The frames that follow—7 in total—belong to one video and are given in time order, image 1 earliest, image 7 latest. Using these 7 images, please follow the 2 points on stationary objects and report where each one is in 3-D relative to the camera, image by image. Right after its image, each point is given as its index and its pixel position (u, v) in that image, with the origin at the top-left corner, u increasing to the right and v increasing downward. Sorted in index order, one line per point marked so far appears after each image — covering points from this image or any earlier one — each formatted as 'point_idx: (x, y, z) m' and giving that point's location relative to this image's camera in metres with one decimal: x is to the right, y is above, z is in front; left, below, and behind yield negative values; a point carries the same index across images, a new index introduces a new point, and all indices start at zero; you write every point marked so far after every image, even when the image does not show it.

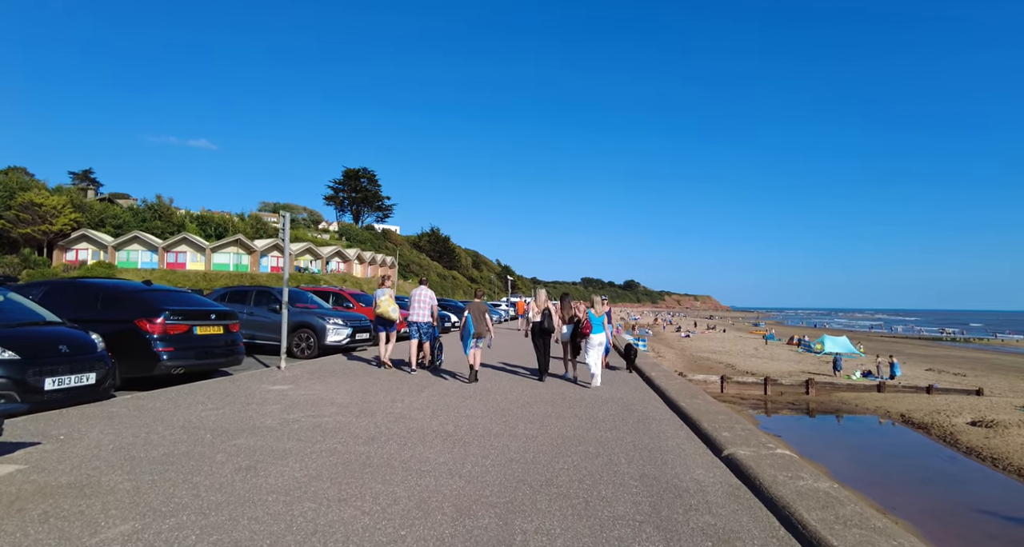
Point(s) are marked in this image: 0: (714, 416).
0: (+2.6, -1.8, +6.8) m
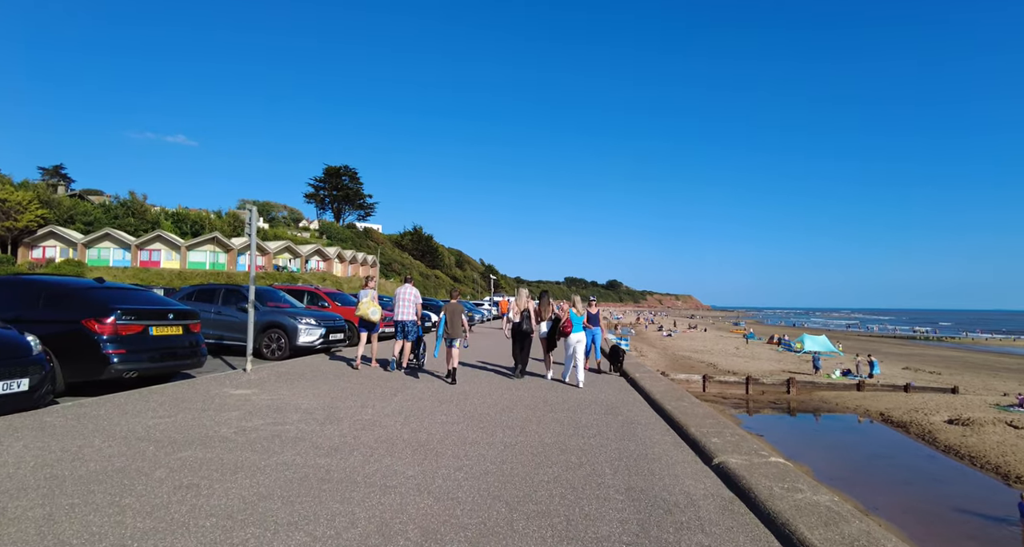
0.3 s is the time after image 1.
0: (+2.4, -1.8, +6.5) m
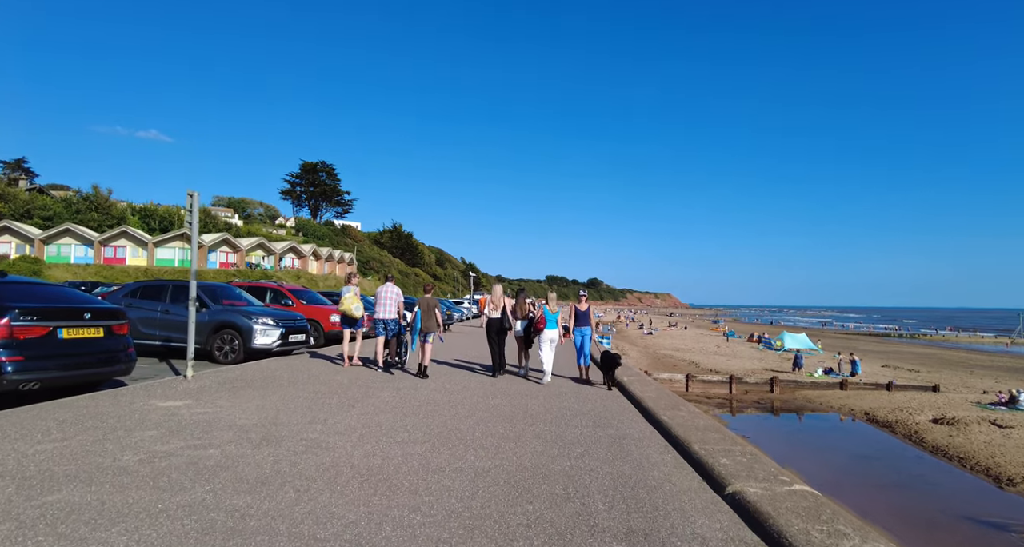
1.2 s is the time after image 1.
0: (+2.1, -1.7, +5.7) m
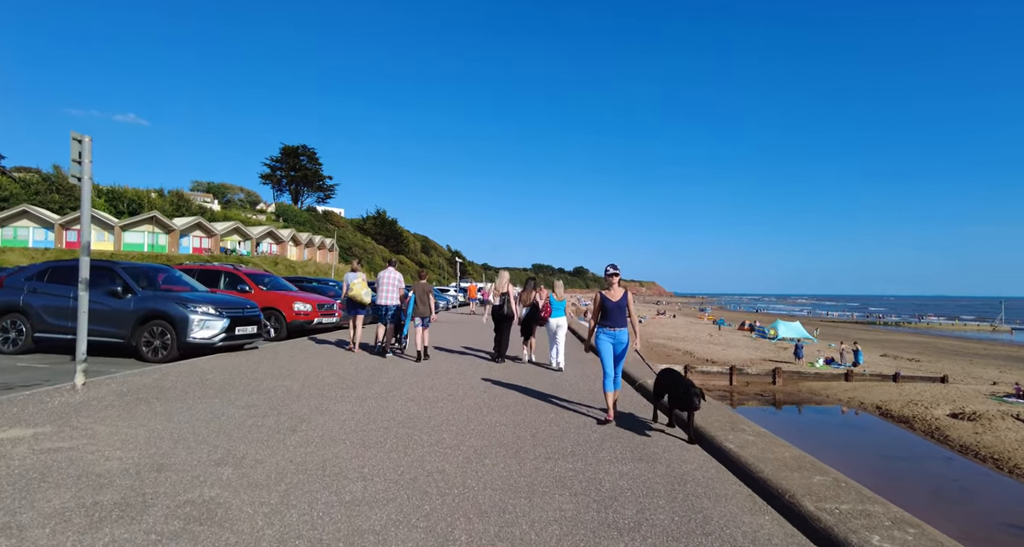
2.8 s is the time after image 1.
0: (+2.1, -1.5, +3.8) m
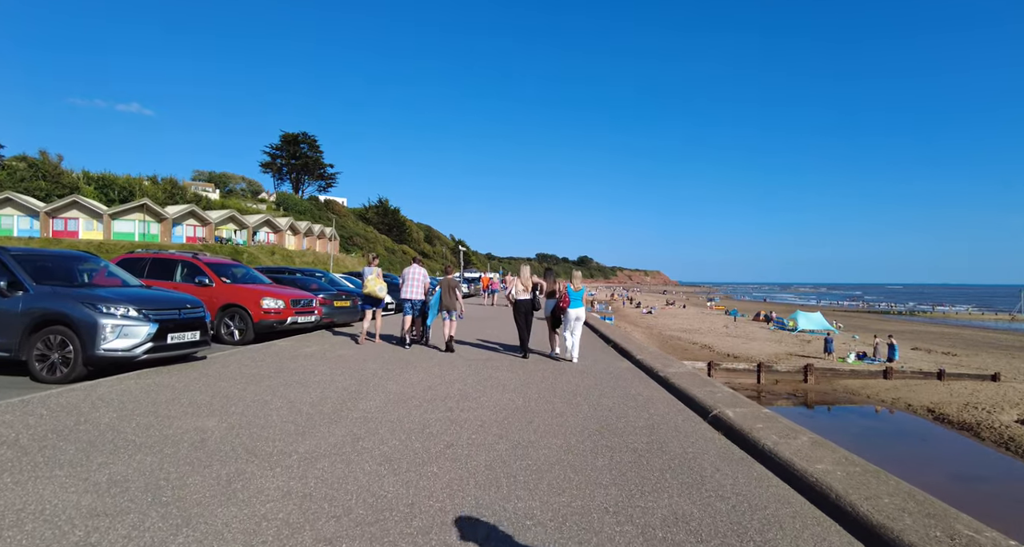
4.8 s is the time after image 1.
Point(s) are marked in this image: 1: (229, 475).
0: (+2.4, -1.4, +1.5) m
1: (-1.9, -1.4, +3.6) m
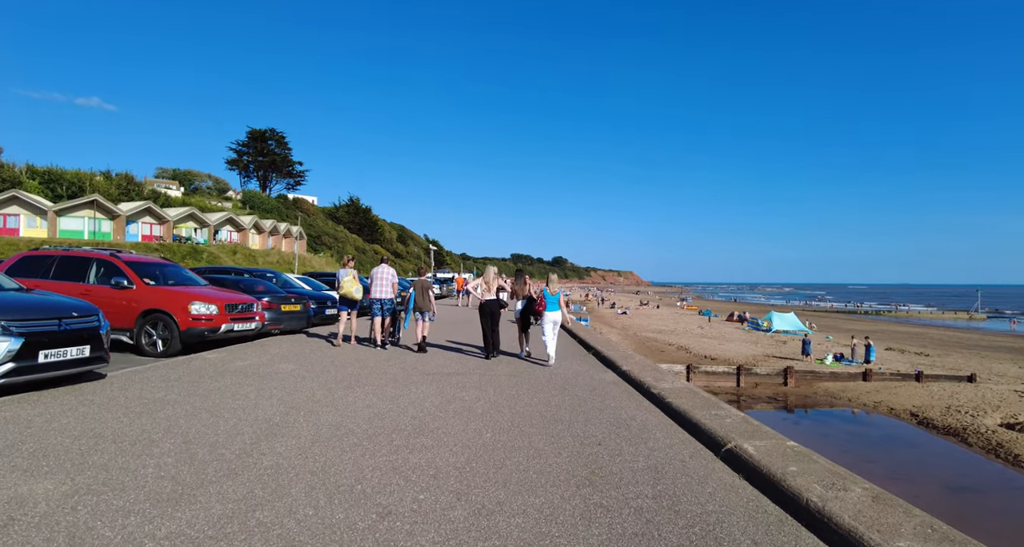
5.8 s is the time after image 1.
0: (+2.3, -1.4, +0.4) m
1: (-2.1, -1.4, +2.2) m
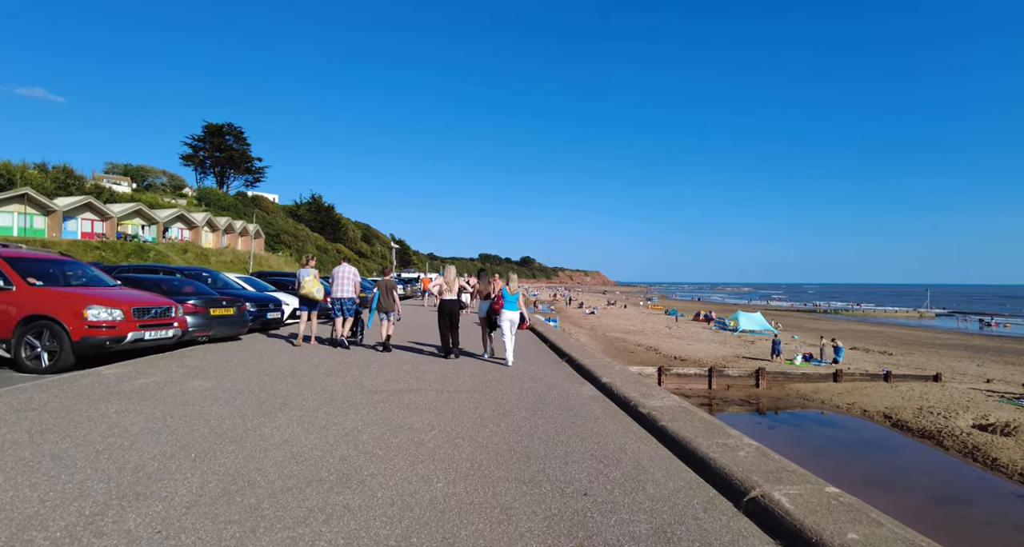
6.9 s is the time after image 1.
0: (+2.3, -1.4, -0.7) m
1: (-2.2, -1.3, +0.9) m
